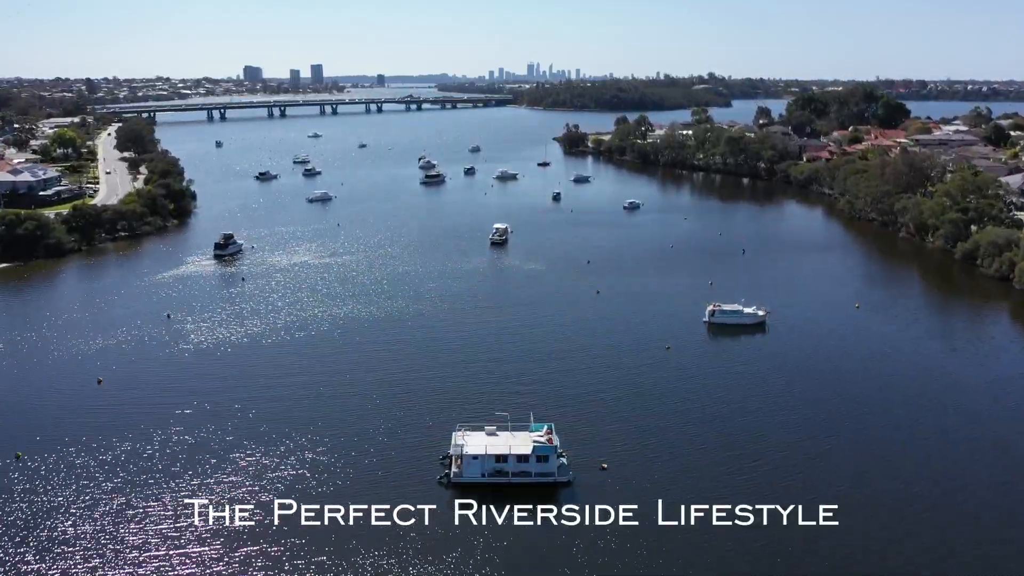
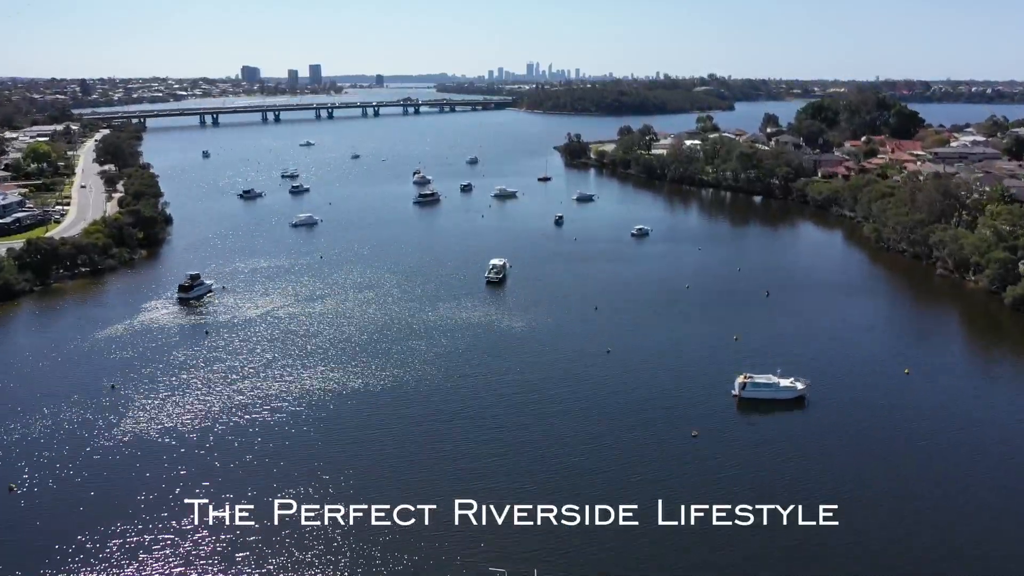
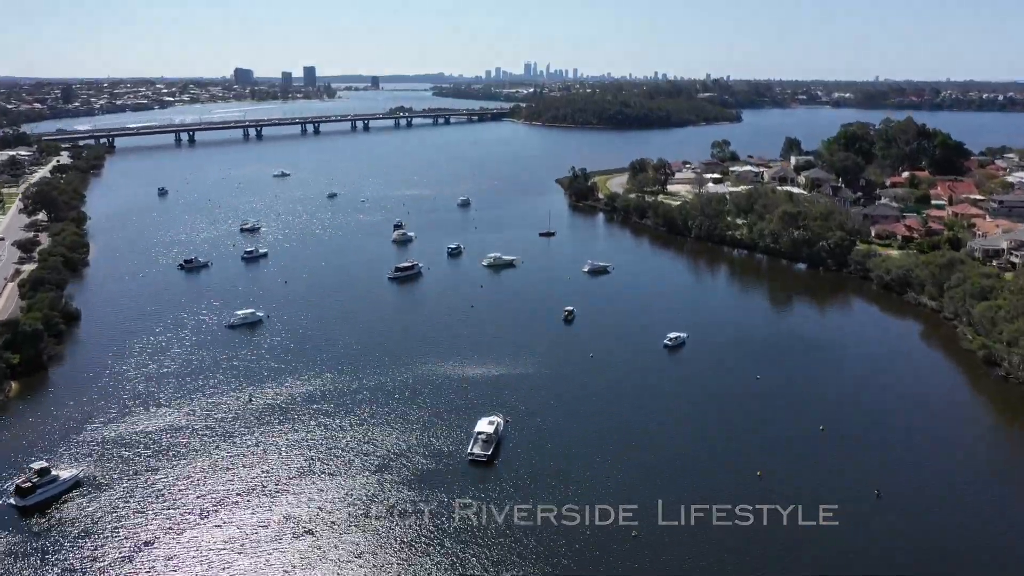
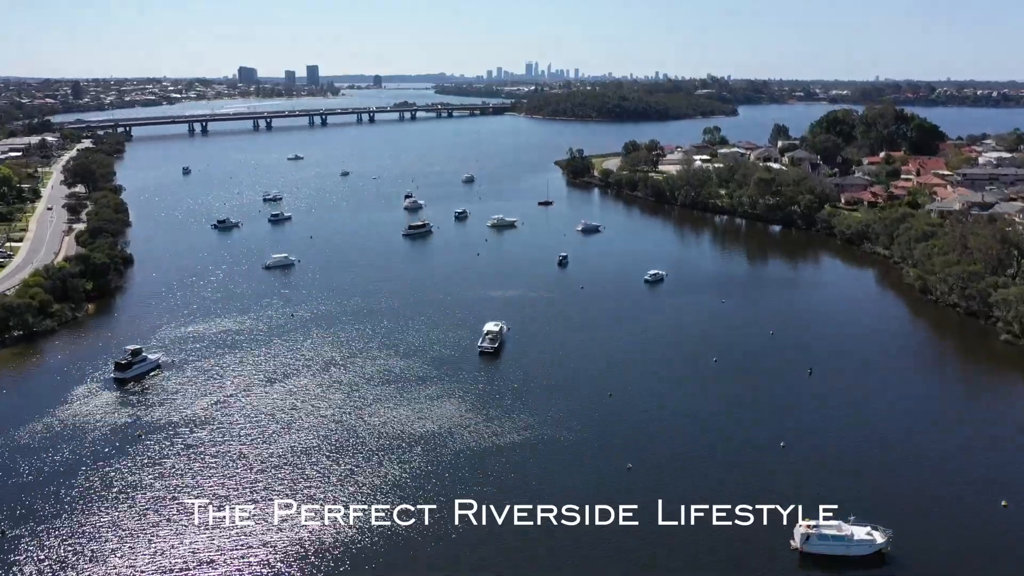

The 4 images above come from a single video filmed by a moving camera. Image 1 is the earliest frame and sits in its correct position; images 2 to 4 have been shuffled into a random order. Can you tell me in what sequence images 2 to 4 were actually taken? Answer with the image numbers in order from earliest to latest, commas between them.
2, 4, 3
